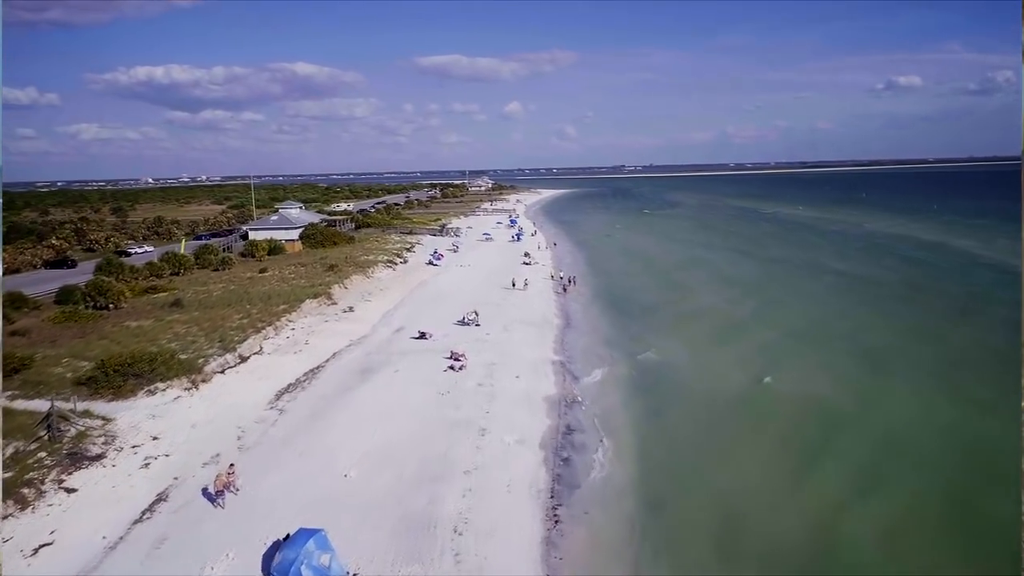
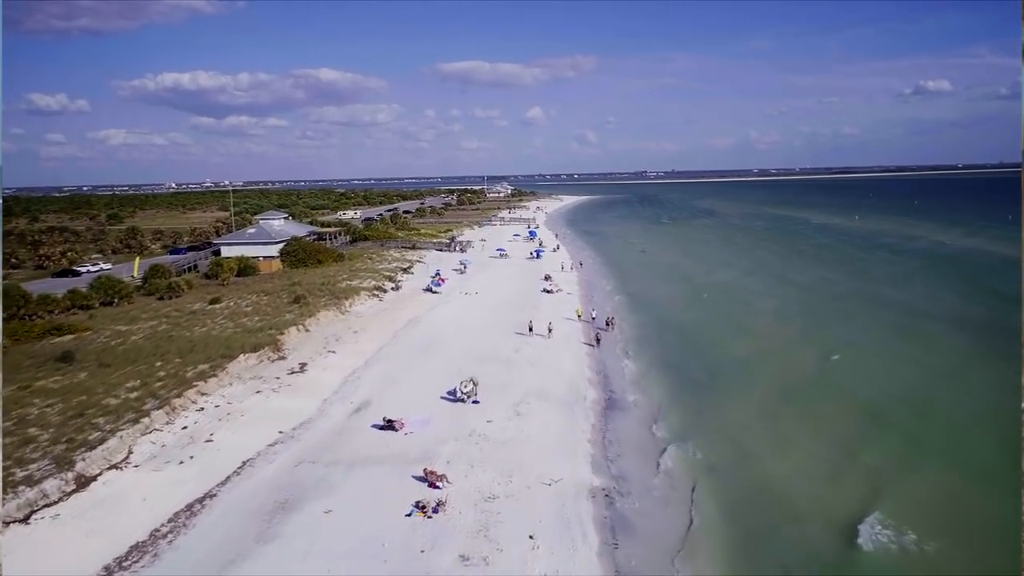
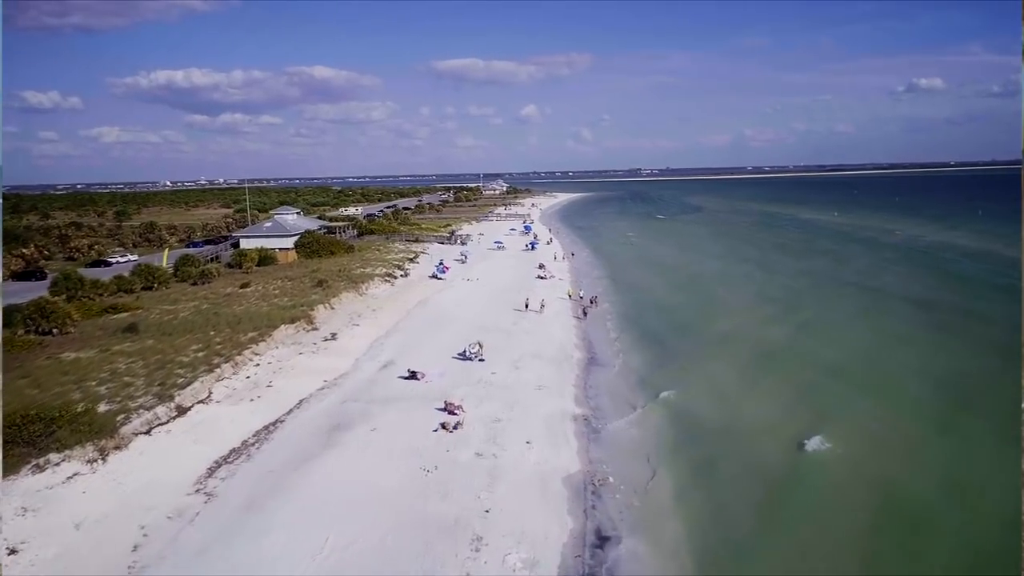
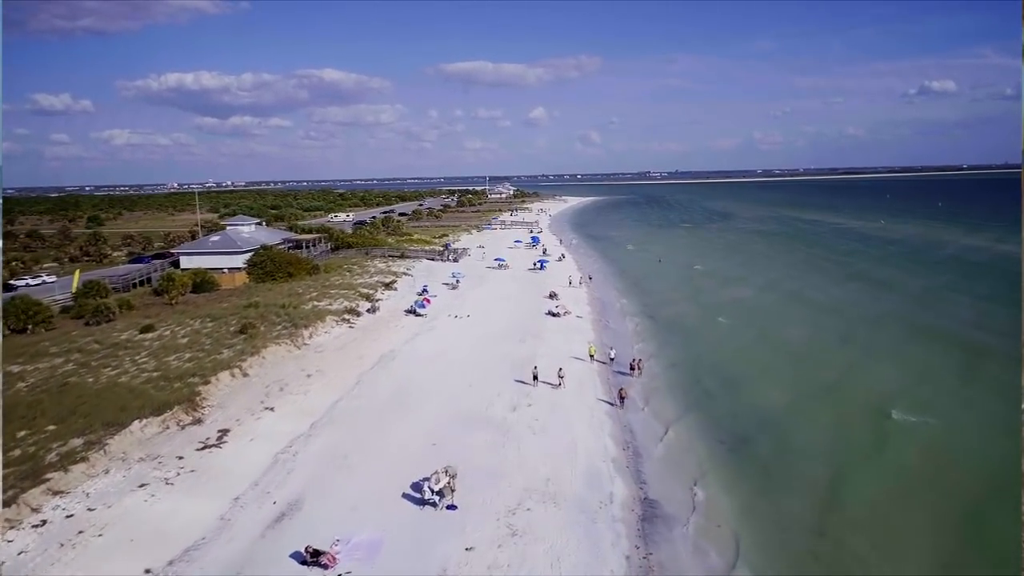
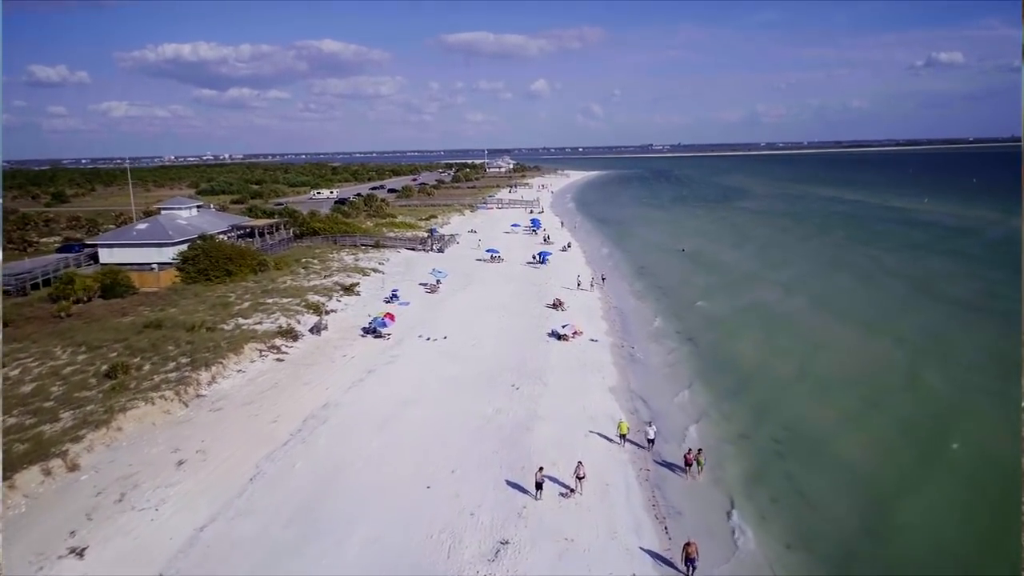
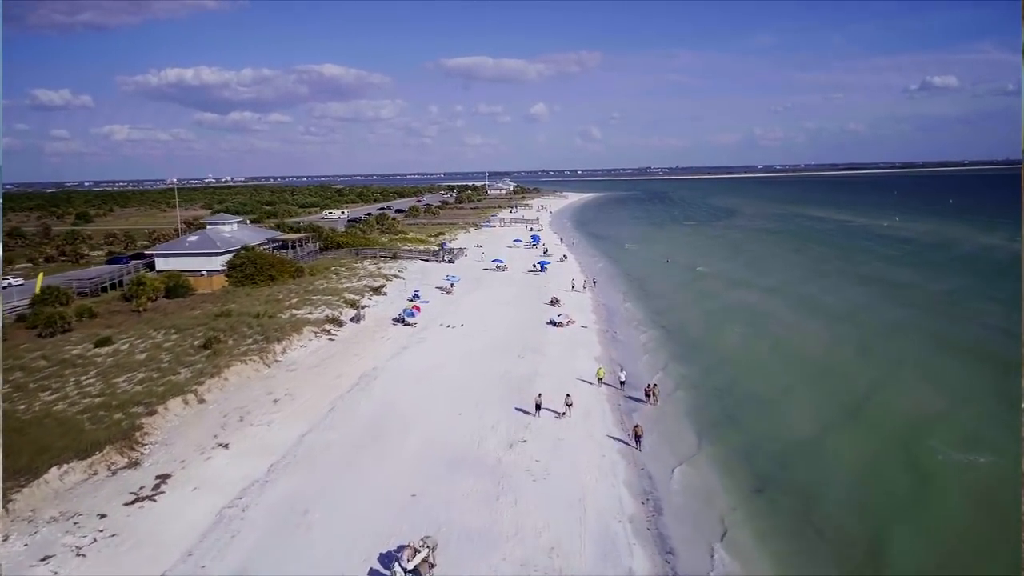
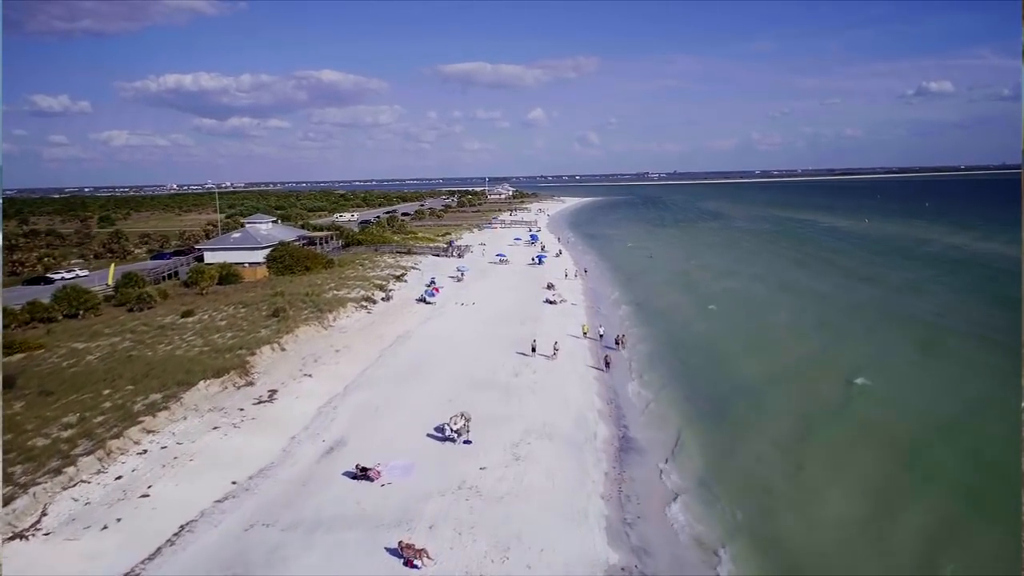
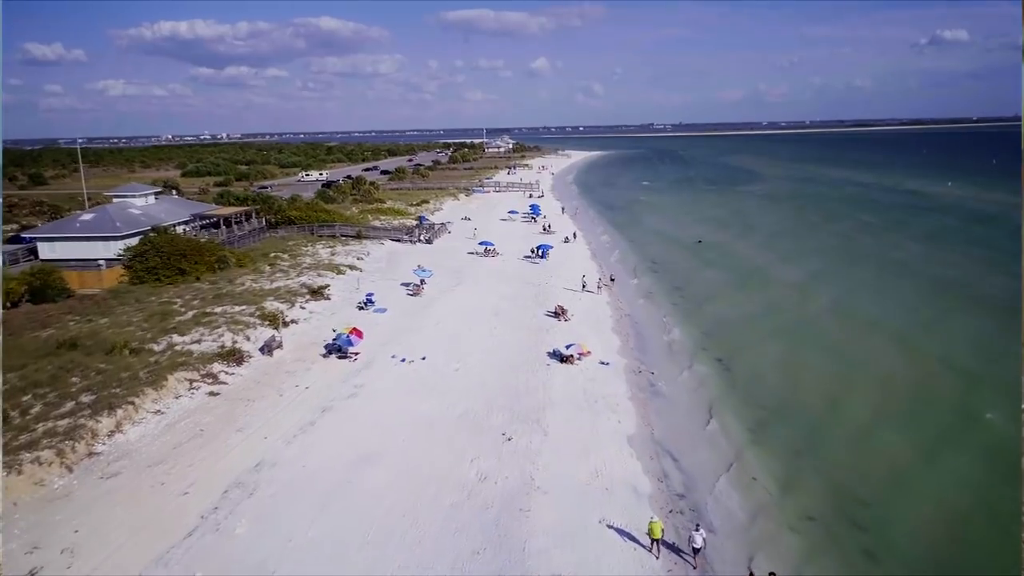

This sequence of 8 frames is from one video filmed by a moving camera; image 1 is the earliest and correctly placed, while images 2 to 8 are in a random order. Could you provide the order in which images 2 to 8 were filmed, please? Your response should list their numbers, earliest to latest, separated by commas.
3, 2, 7, 4, 6, 5, 8
